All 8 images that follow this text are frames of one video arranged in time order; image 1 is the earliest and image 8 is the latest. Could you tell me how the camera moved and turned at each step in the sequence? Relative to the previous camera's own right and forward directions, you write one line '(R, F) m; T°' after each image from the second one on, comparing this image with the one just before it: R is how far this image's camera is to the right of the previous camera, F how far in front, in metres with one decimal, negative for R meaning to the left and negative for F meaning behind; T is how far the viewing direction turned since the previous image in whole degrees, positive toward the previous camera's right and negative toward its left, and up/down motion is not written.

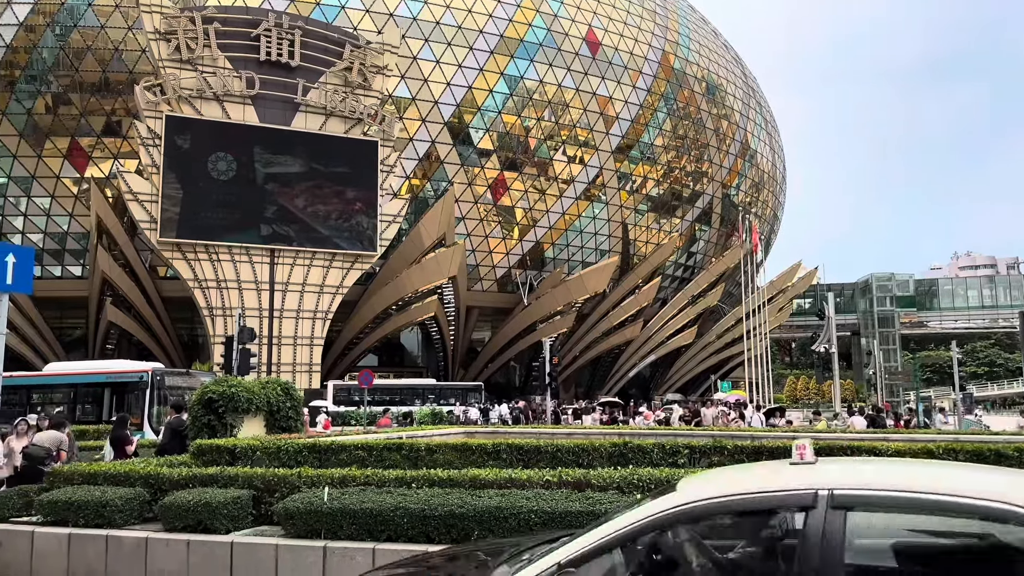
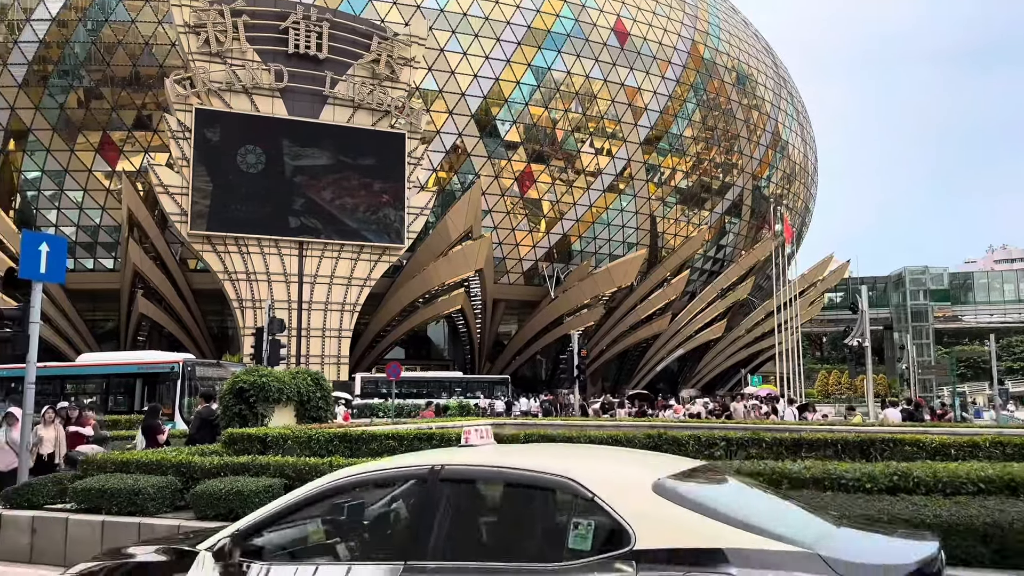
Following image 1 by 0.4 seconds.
(-0.1, +0.2) m; -2°
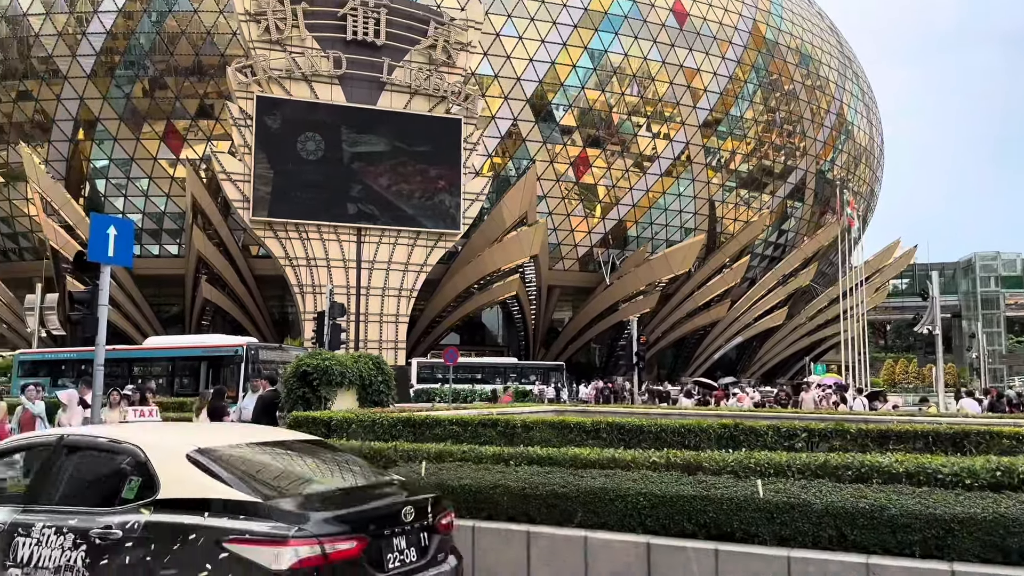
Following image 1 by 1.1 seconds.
(-0.2, +0.2) m; -4°
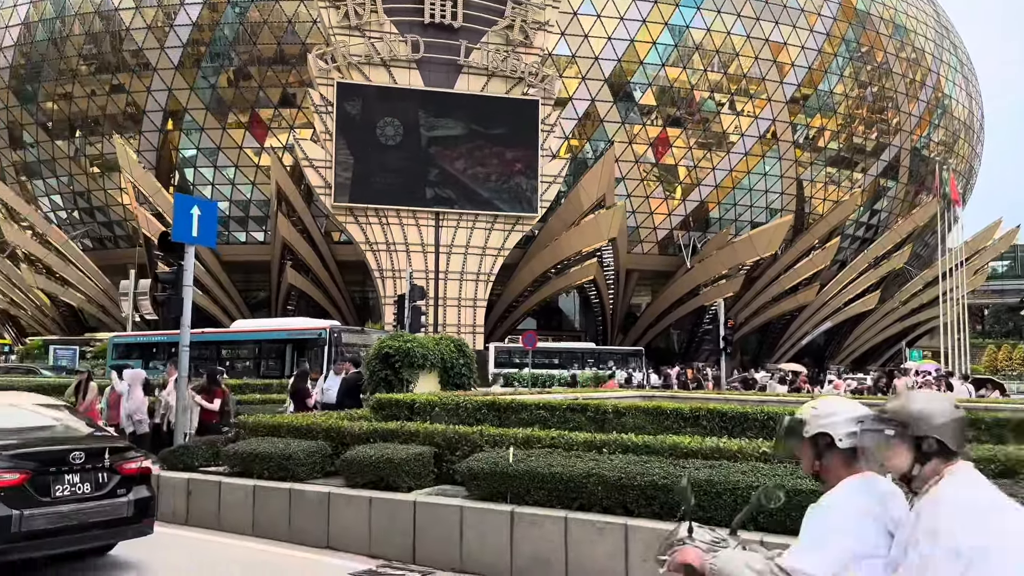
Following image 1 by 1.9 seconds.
(-0.2, +0.5) m; -5°
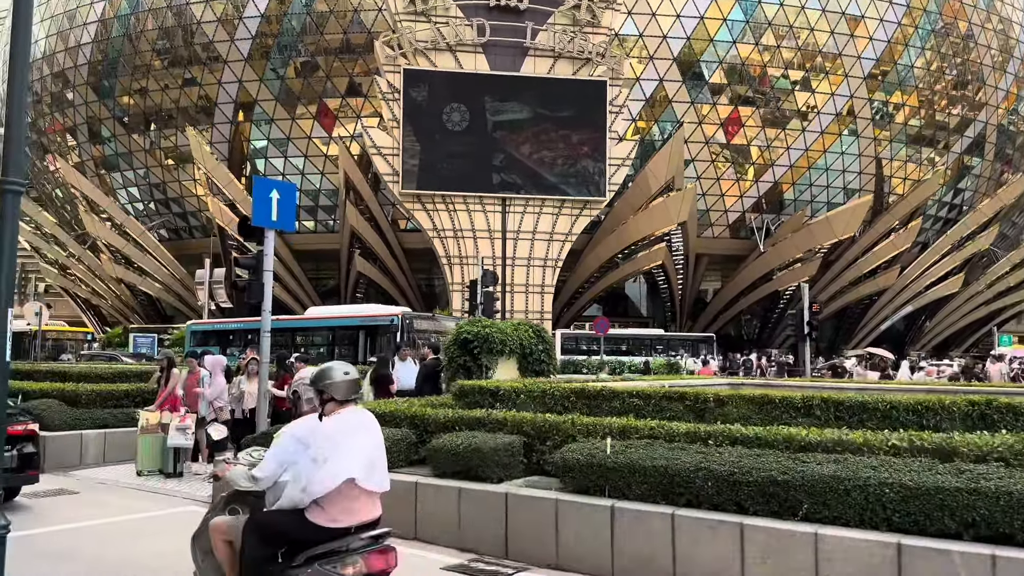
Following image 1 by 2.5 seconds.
(-0.3, +0.4) m; -4°
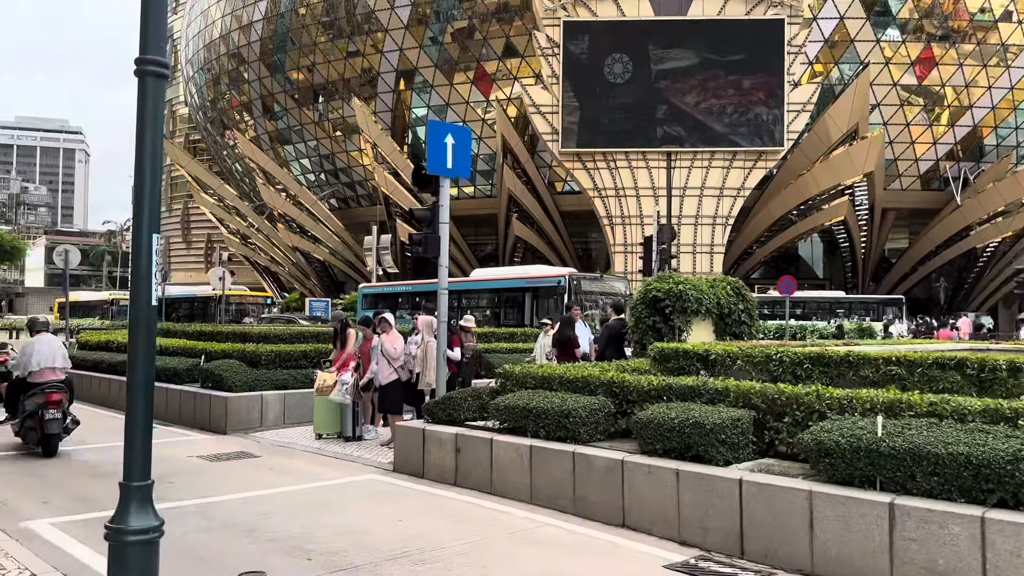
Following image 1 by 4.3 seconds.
(-0.5, +1.1) m; -11°
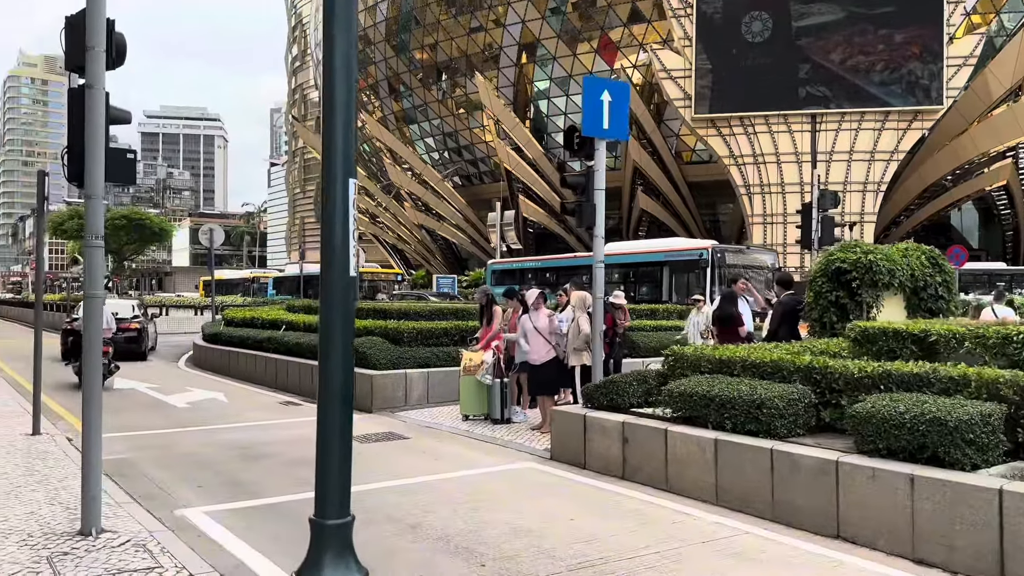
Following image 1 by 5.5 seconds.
(-0.5, +0.8) m; -8°
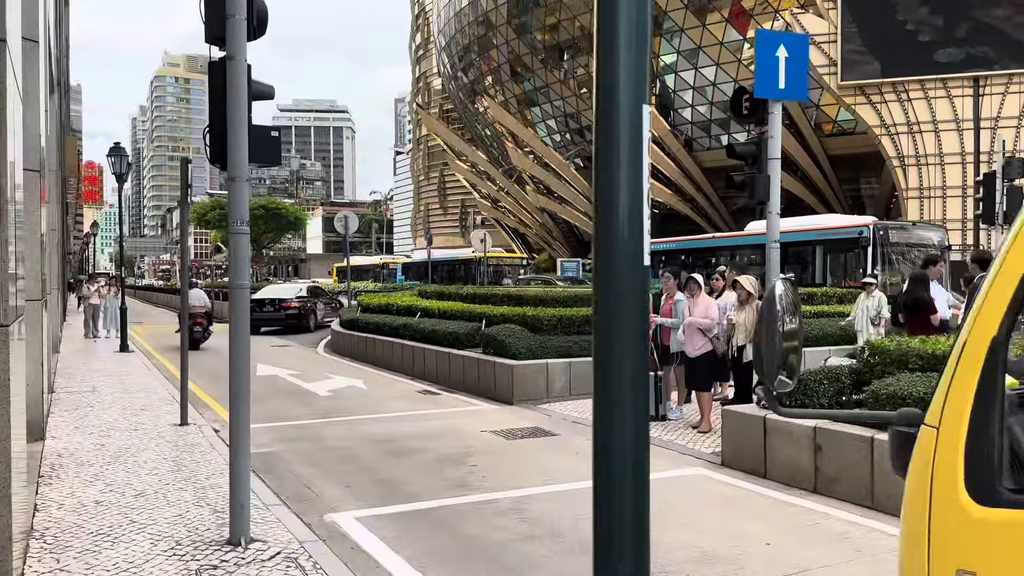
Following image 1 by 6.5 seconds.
(-0.4, +0.7) m; -8°
